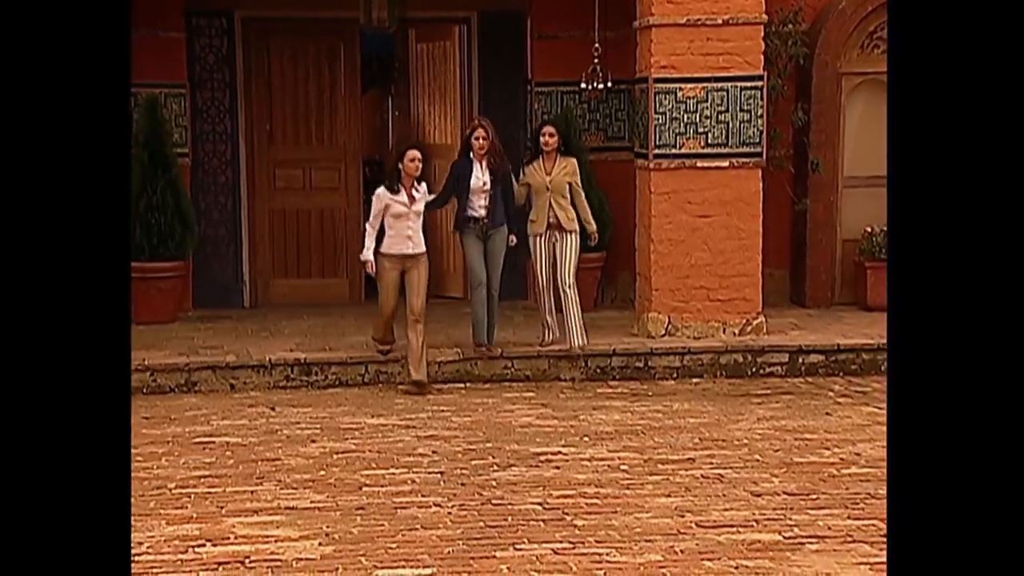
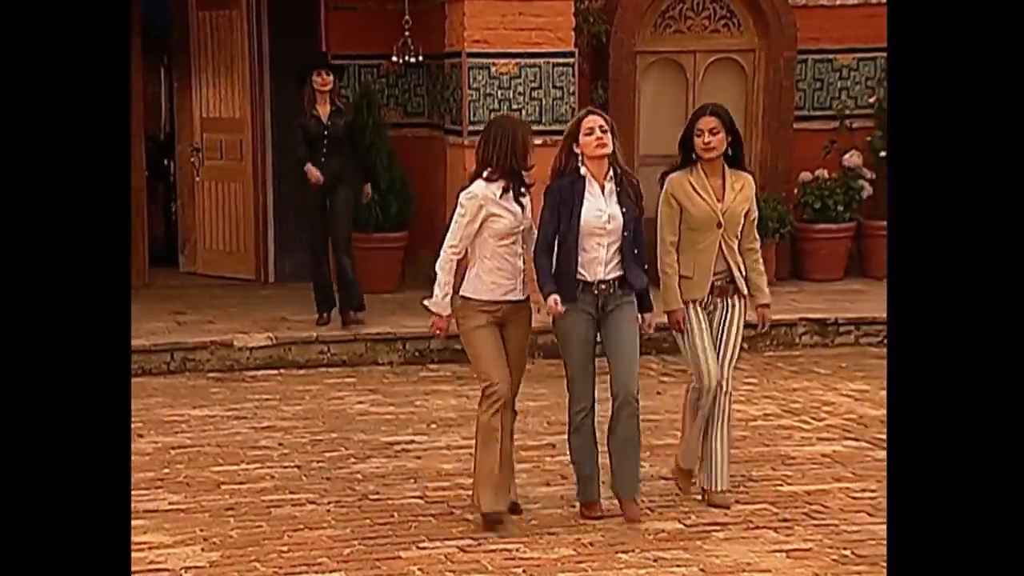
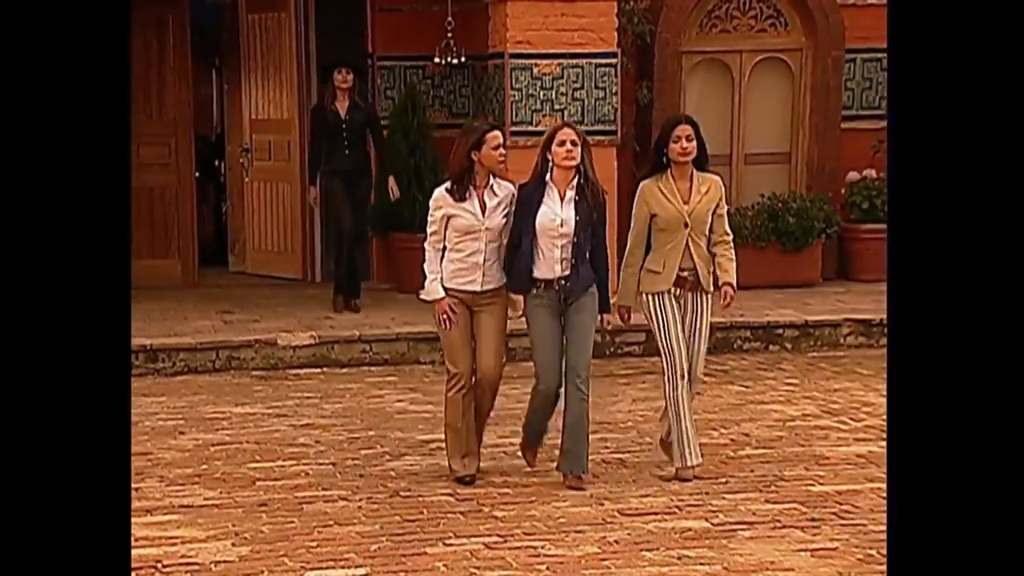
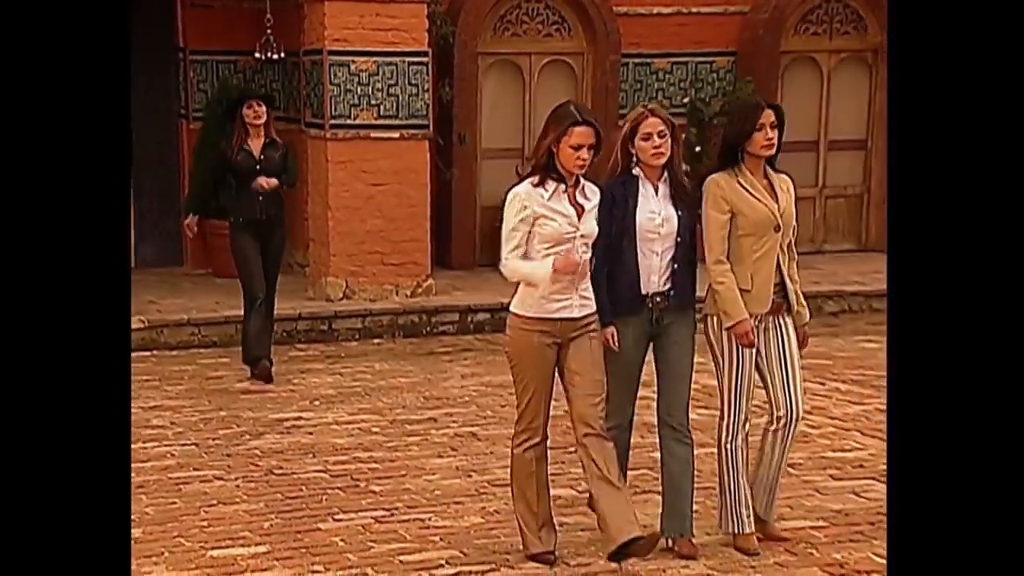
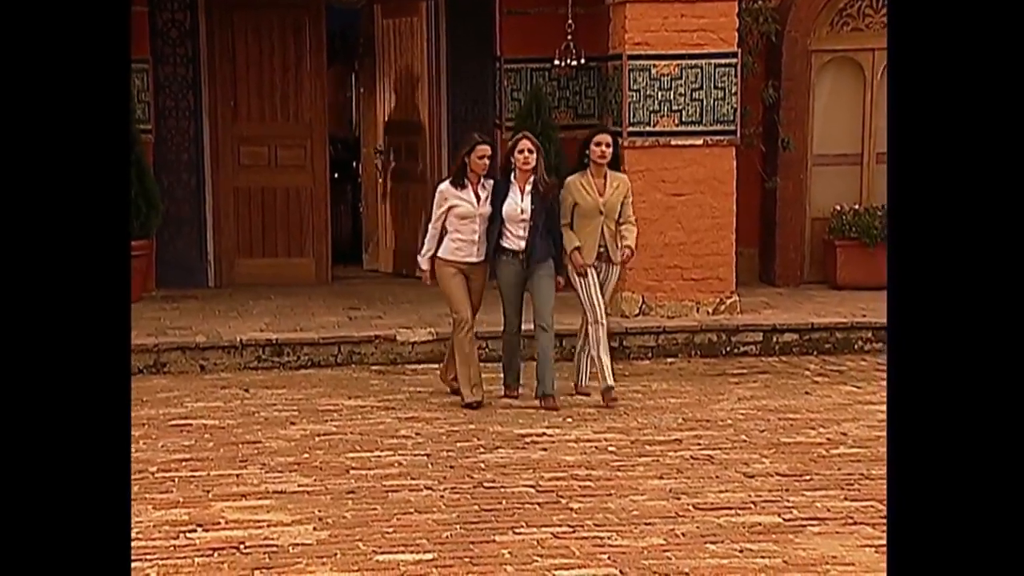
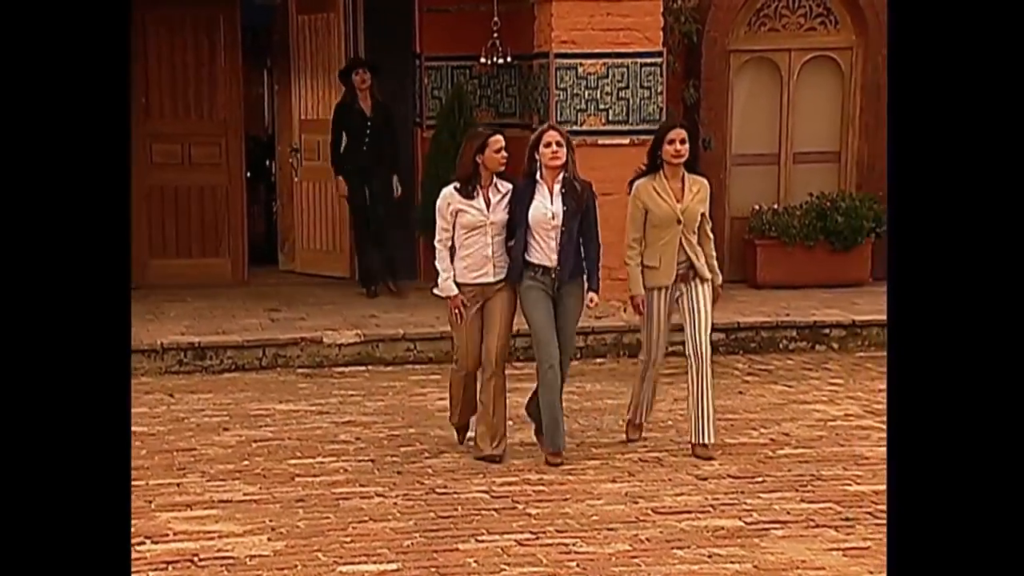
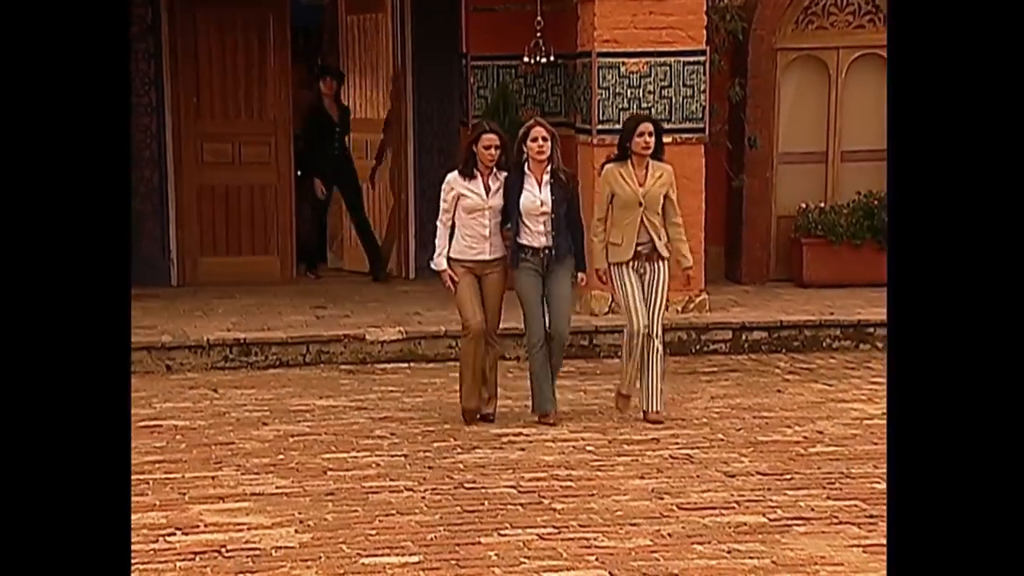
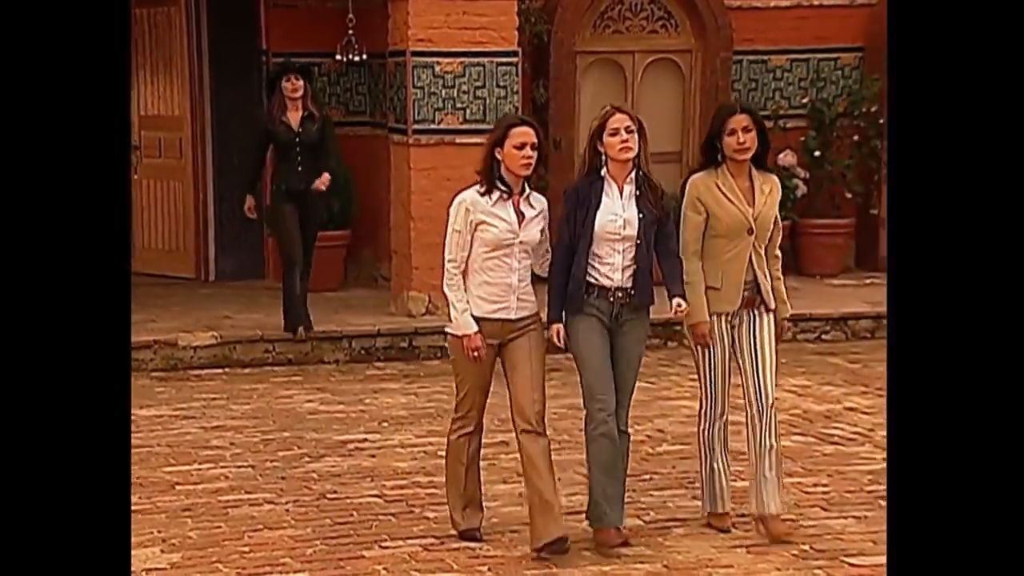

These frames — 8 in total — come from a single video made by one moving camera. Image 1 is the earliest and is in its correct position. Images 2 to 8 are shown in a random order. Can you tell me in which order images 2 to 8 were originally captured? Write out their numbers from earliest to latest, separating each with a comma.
5, 7, 6, 3, 2, 8, 4
